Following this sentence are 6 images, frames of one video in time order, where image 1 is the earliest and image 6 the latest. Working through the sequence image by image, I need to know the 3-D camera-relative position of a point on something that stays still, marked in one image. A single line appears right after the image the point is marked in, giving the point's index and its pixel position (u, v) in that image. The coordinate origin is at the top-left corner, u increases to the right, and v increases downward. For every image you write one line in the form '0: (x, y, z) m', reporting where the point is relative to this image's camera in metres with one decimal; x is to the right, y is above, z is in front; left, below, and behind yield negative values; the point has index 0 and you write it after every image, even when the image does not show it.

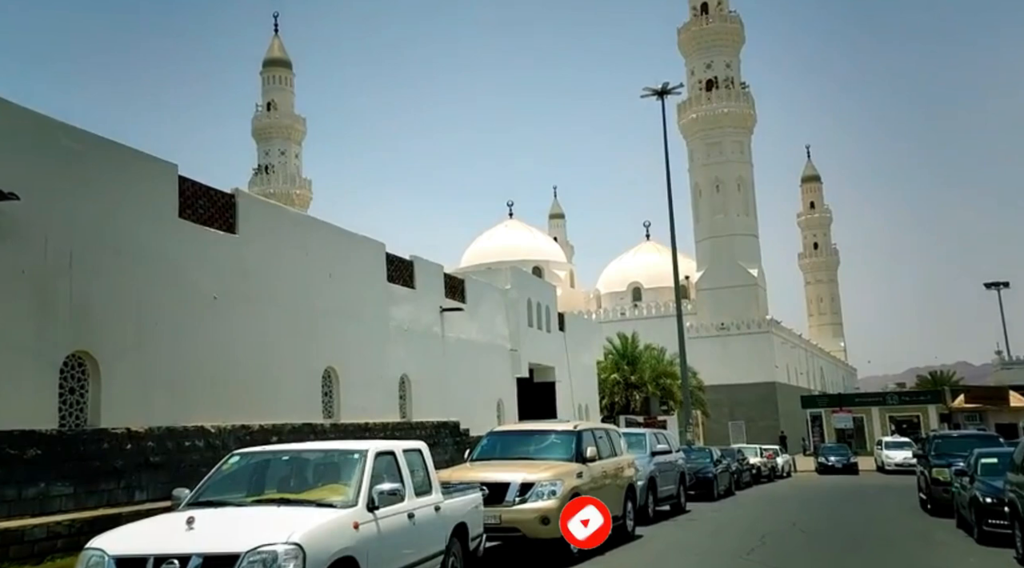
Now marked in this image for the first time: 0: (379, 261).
0: (-2.9, +0.5, +19.4) m
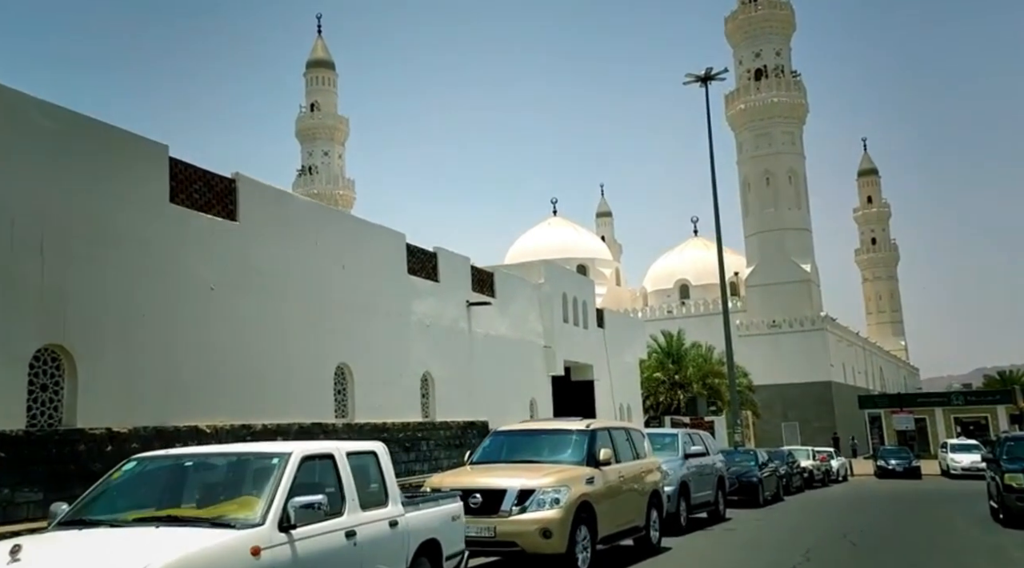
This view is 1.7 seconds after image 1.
0: (-2.3, +0.7, +18.4) m
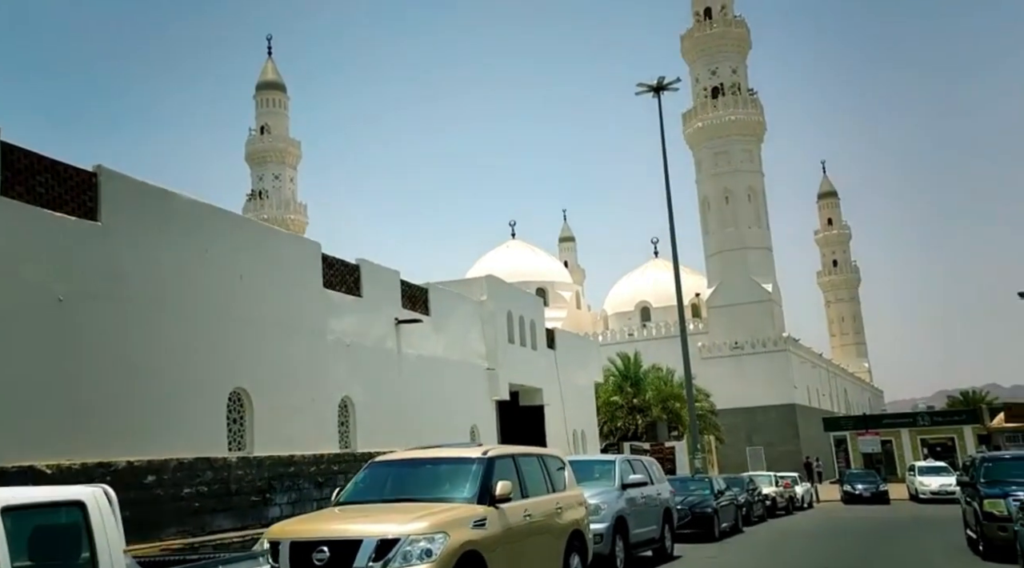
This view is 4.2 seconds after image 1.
0: (-3.7, +0.4, +16.5) m
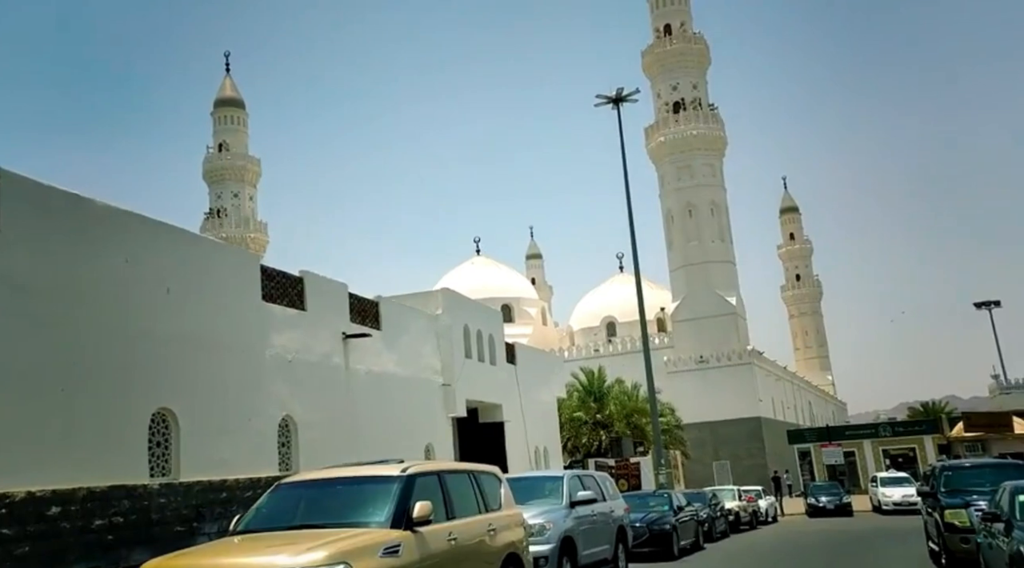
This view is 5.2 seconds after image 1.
0: (-4.5, +0.2, +15.7) m
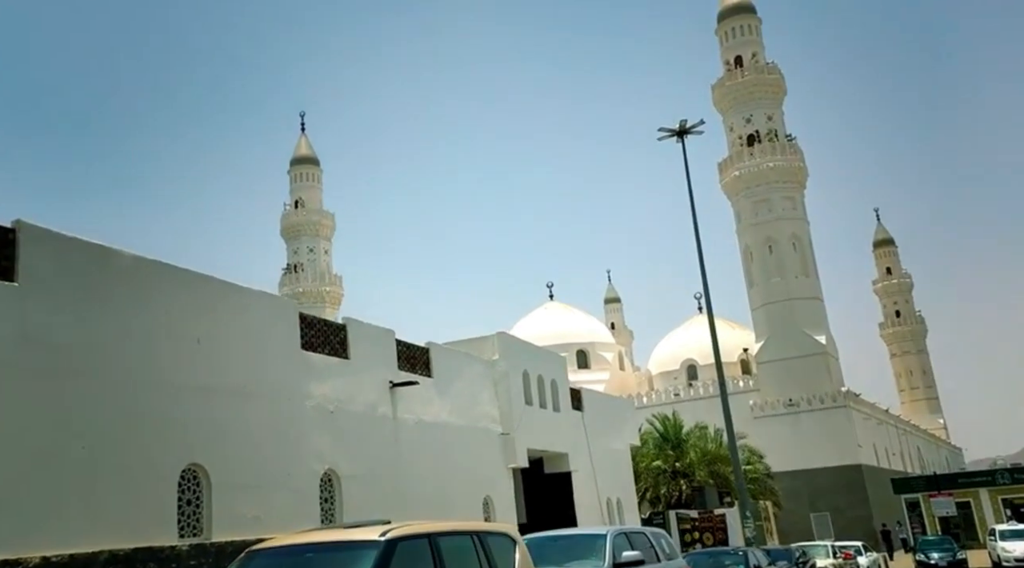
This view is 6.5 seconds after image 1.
0: (-3.7, -0.7, +15.2) m
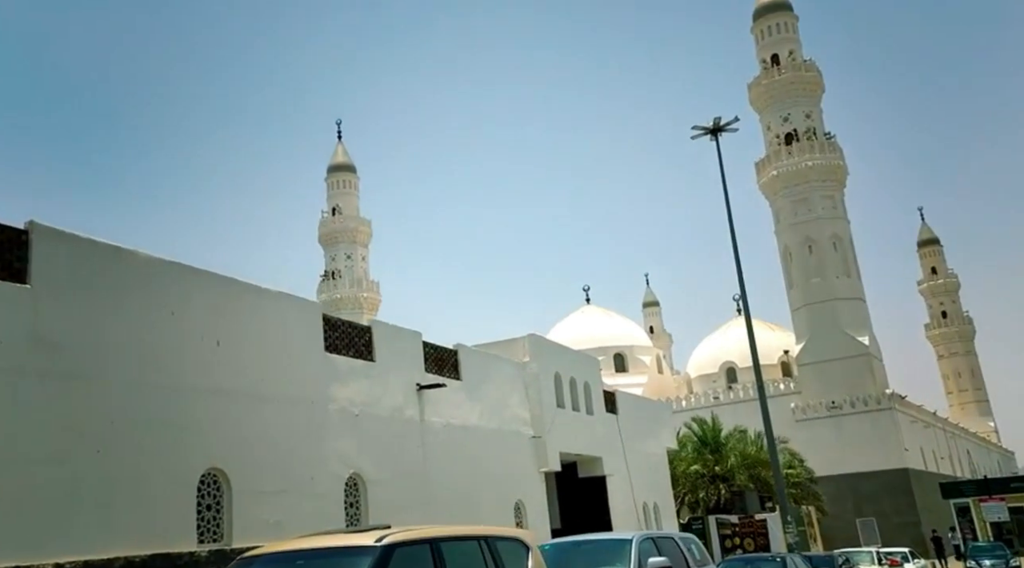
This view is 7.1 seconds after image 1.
0: (-3.3, -0.7, +15.0) m
